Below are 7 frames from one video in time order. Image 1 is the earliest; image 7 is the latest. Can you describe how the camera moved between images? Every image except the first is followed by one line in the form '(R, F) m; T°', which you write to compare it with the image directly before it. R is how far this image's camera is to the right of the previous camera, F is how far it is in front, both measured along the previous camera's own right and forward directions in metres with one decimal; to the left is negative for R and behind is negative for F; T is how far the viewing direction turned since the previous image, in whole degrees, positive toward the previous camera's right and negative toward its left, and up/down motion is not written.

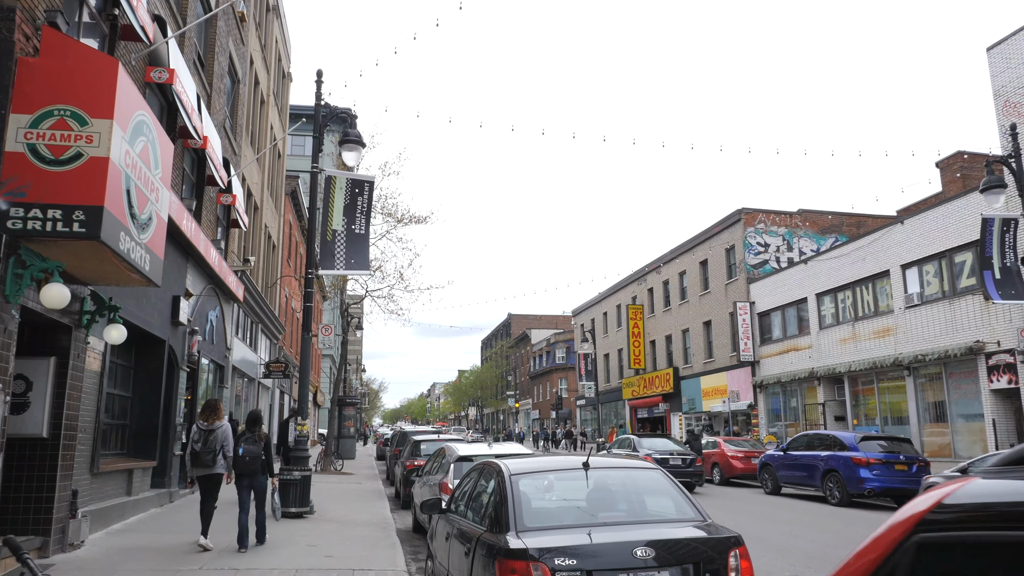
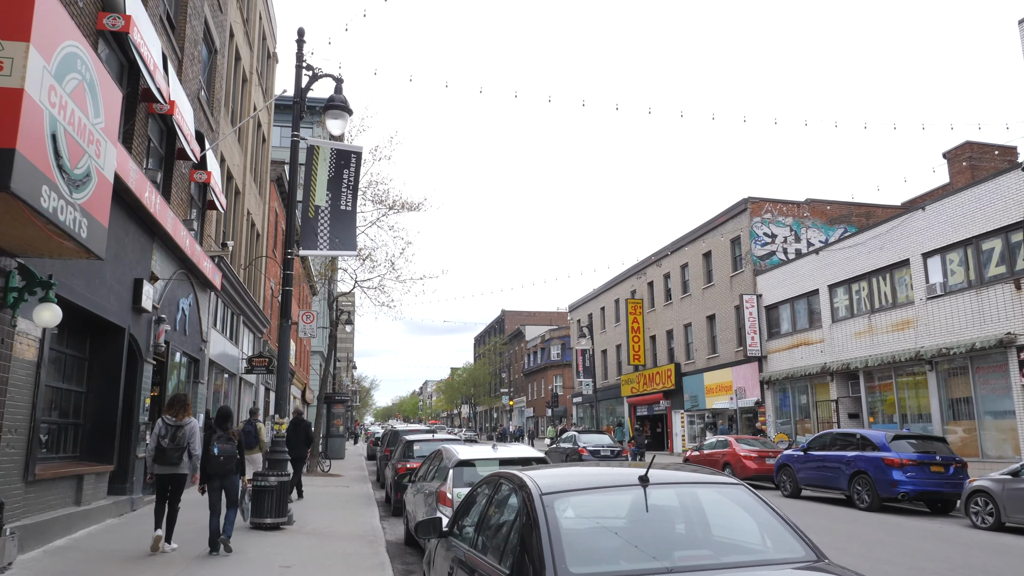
(-0.2, +1.4) m; +1°
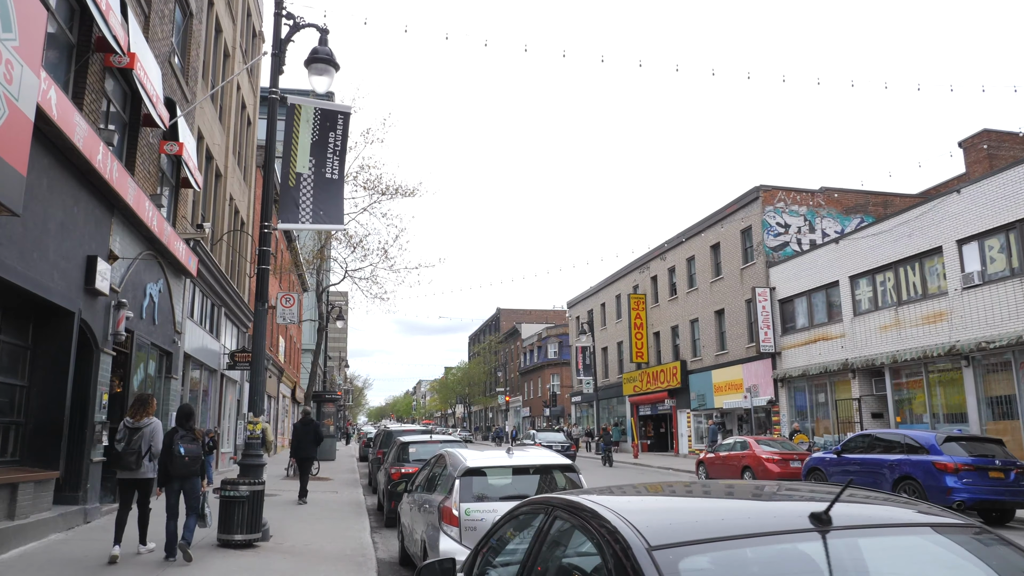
(-0.3, +1.6) m; +1°
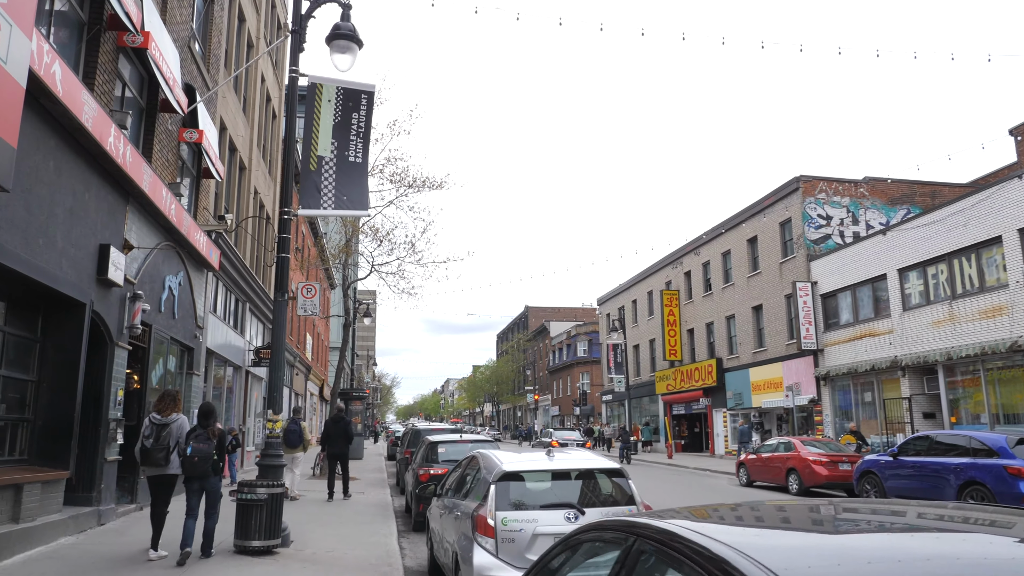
(-0.1, +0.7) m; -2°
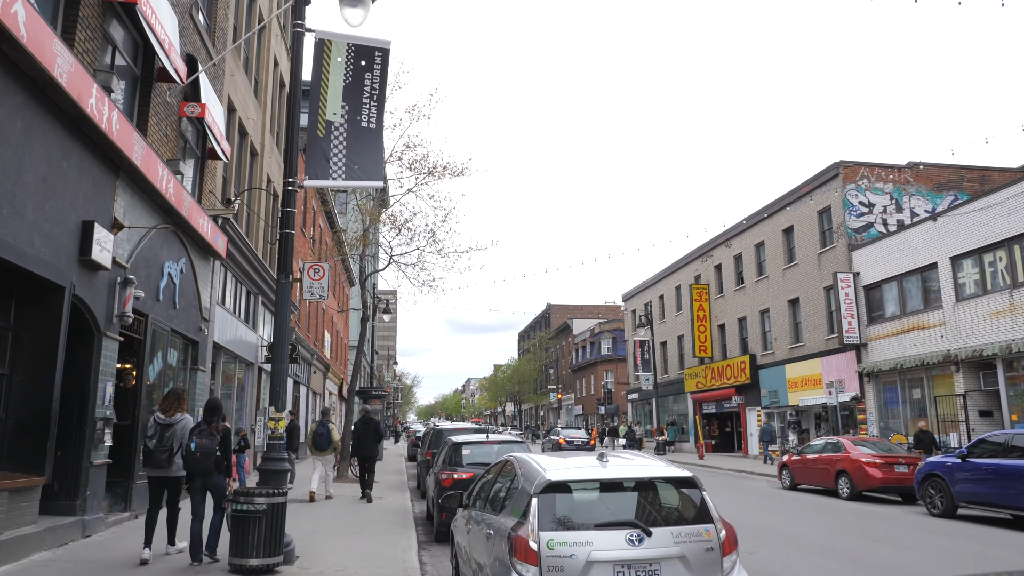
(-0.2, +1.2) m; -2°
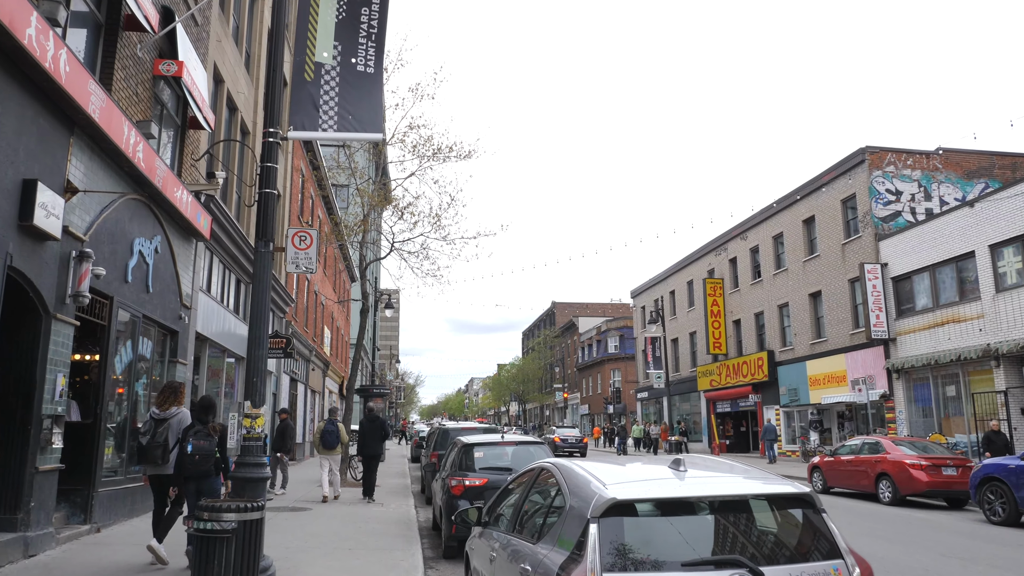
(-0.2, +1.4) m; 0°
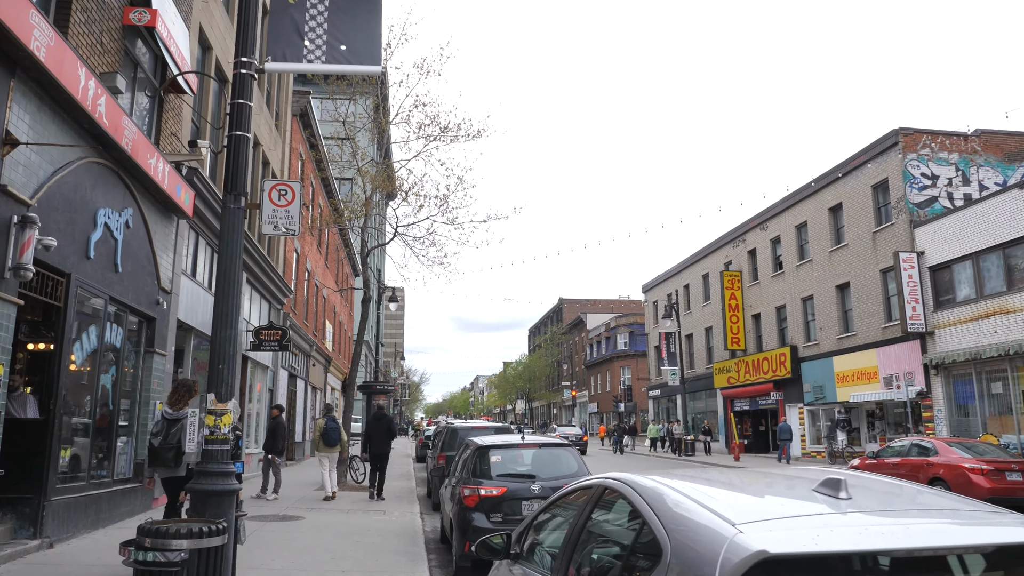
(-0.2, +1.4) m; 0°
